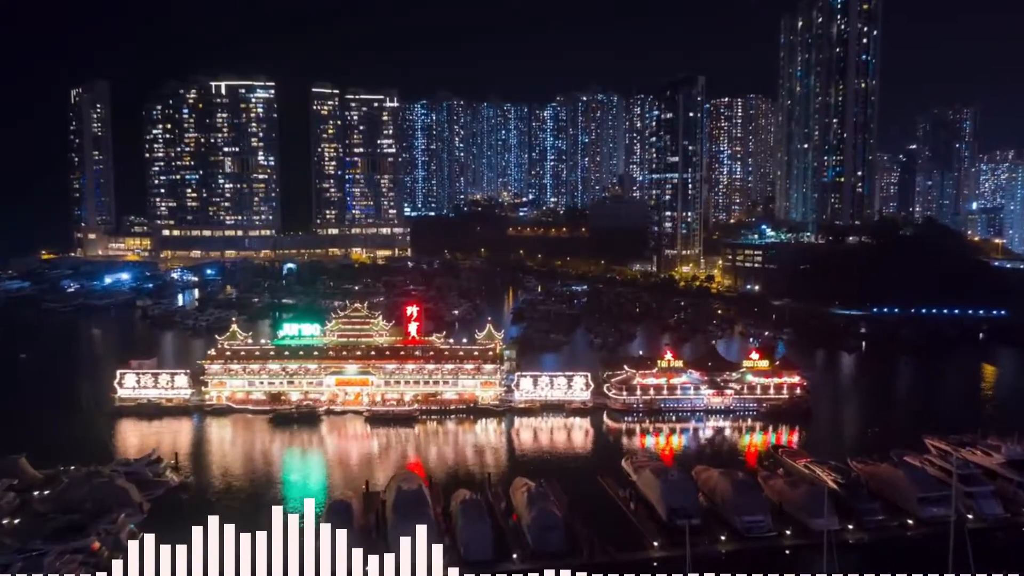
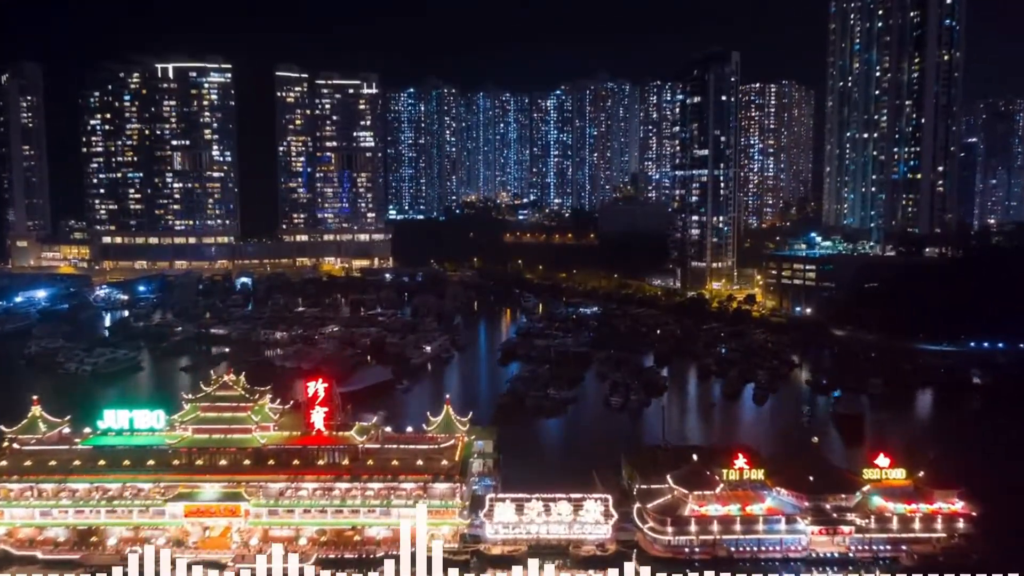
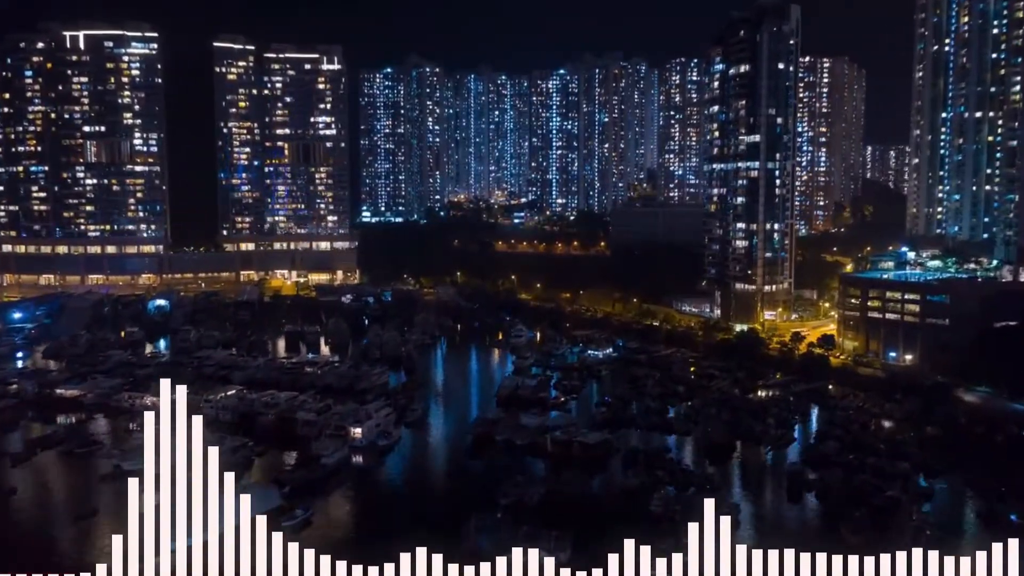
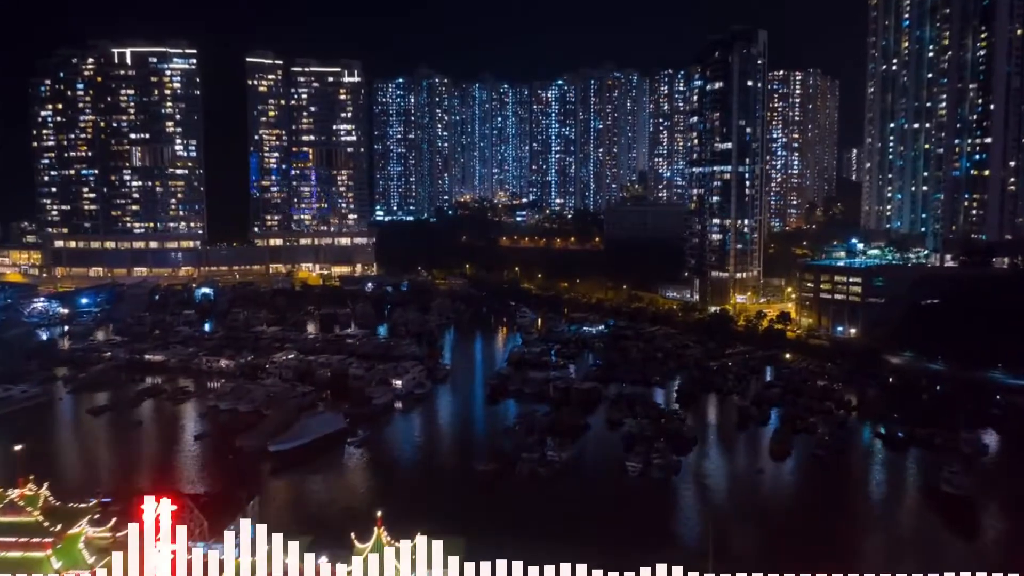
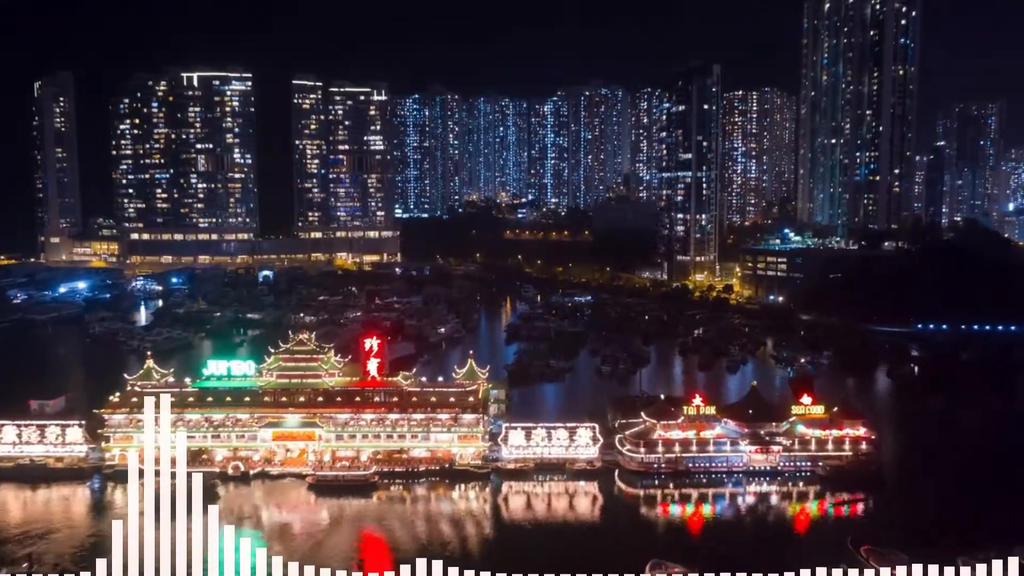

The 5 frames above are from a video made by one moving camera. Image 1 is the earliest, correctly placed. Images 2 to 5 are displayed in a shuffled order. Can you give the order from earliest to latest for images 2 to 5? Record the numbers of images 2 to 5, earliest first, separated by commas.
5, 2, 4, 3
